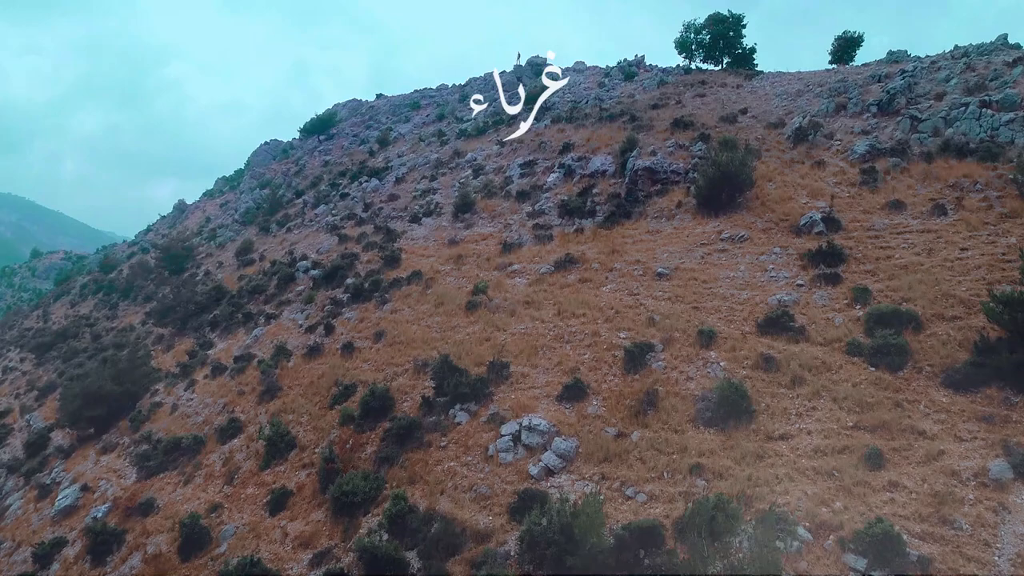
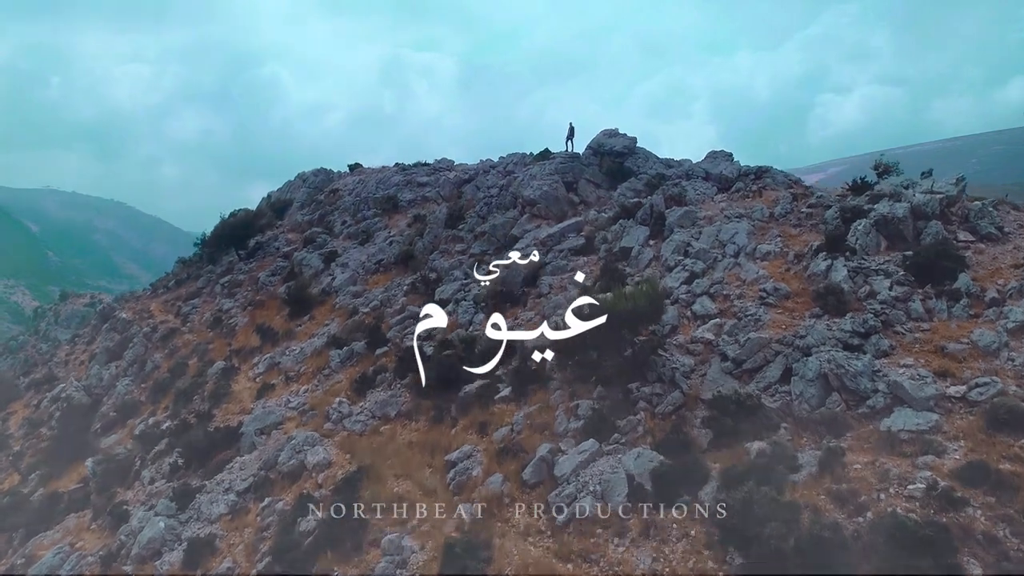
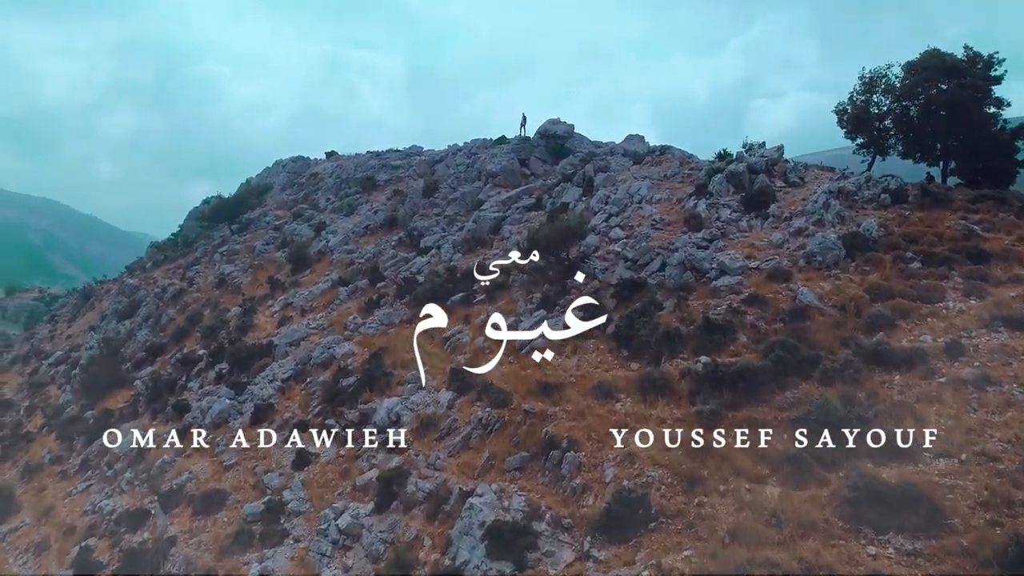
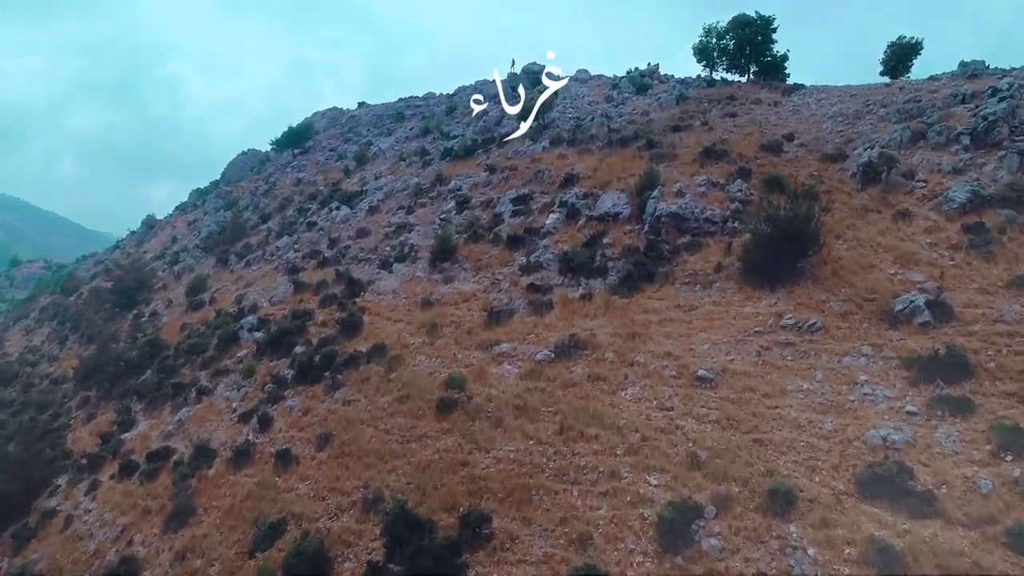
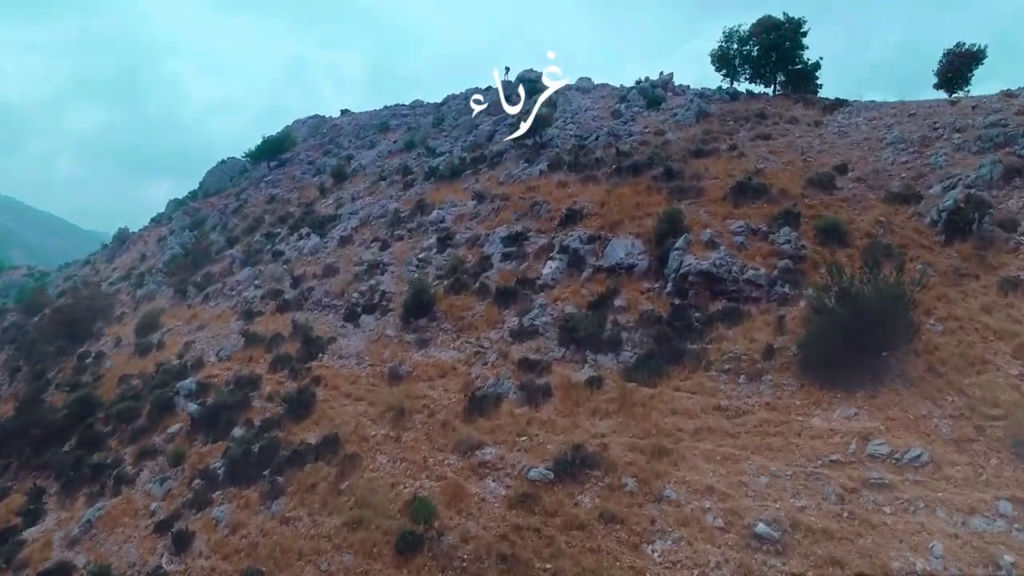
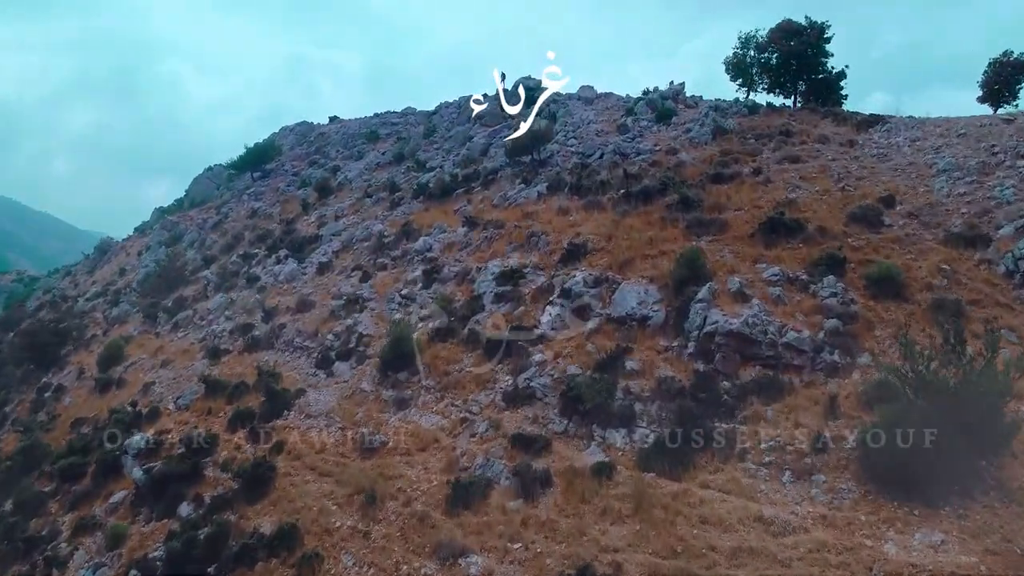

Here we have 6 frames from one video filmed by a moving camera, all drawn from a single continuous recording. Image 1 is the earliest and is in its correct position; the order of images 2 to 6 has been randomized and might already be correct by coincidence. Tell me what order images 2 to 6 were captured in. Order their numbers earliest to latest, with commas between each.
4, 5, 6, 3, 2
